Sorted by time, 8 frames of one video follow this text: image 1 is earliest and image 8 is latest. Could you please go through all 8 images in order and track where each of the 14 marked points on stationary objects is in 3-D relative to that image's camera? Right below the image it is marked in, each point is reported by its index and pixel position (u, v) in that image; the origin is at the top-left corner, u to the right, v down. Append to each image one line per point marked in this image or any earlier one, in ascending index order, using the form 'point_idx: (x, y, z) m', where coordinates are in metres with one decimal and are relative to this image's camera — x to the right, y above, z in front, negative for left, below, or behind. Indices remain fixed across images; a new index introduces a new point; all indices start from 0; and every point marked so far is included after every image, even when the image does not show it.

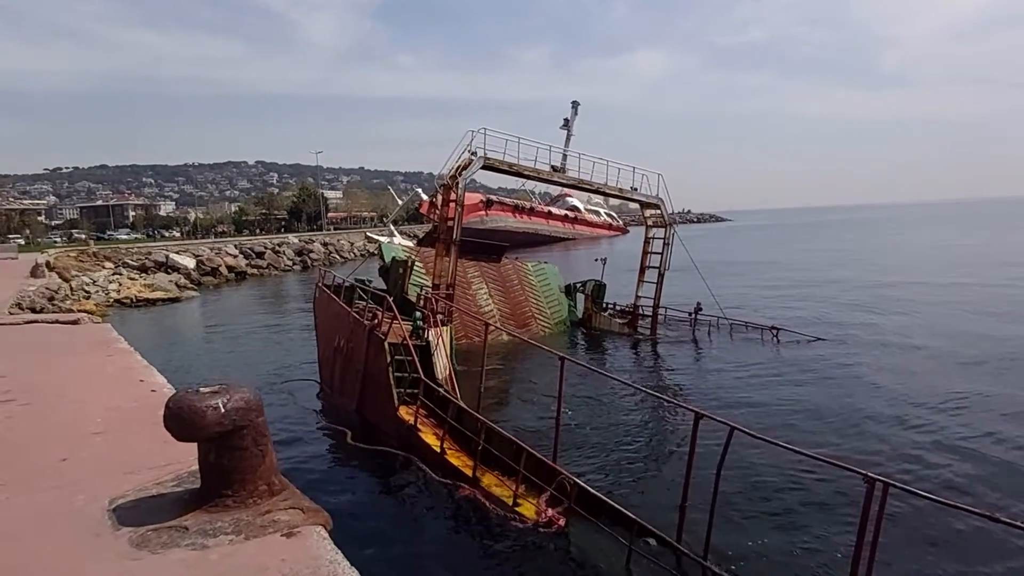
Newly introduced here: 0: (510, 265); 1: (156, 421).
0: (-0.1, +0.7, +19.2) m
1: (-2.4, -0.9, +4.5) m
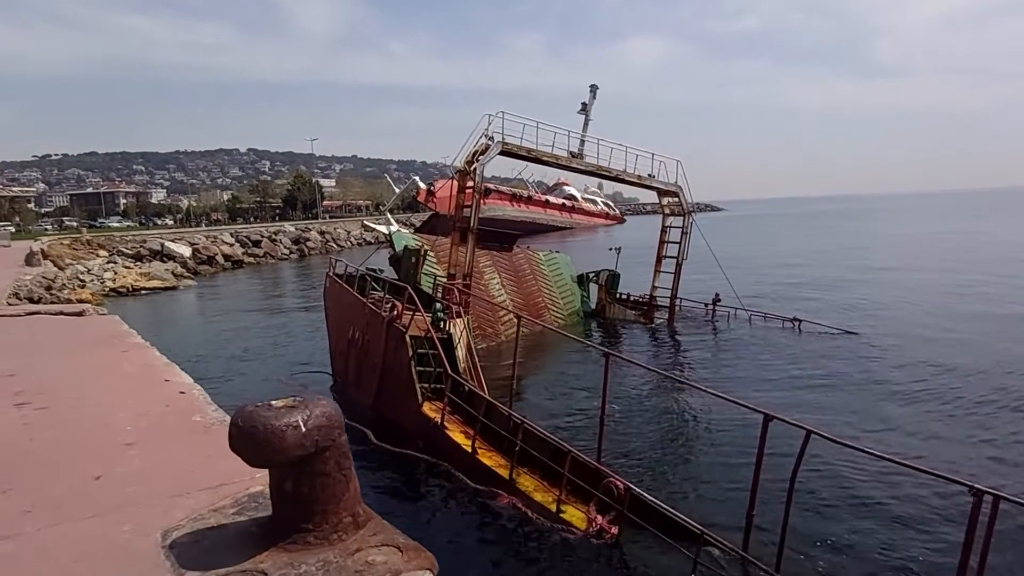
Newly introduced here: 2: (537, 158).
0: (+0.3, +0.9, +18.7) m
1: (-1.9, -0.8, +4.0) m
2: (+0.6, +2.8, +14.5) m
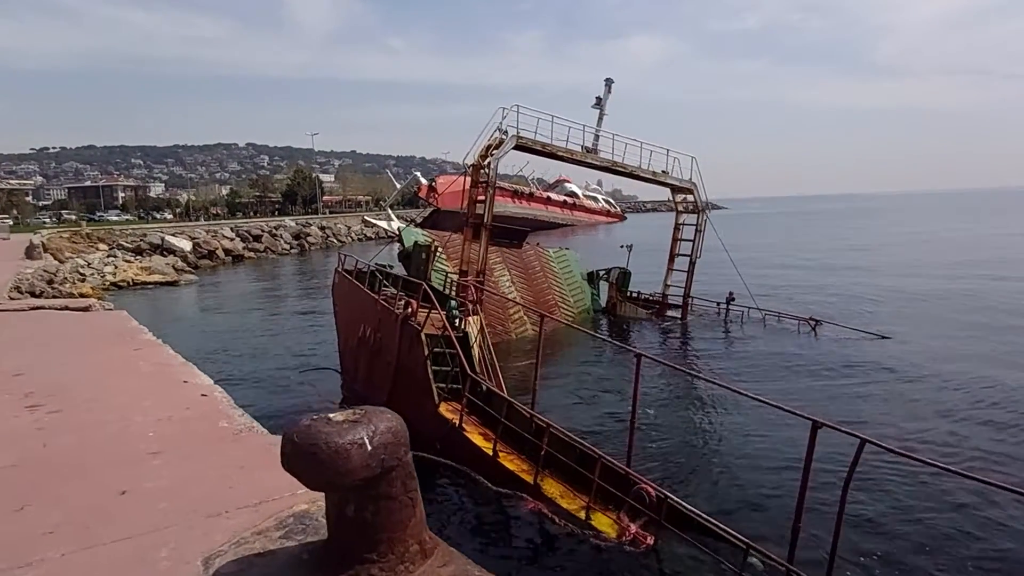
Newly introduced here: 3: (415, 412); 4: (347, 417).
0: (+0.5, +1.0, +18.4) m
1: (-1.6, -0.8, +3.7) m
2: (+0.9, +2.9, +14.2) m
3: (-1.4, -1.8, +9.7) m
4: (-0.5, -0.4, +2.2) m
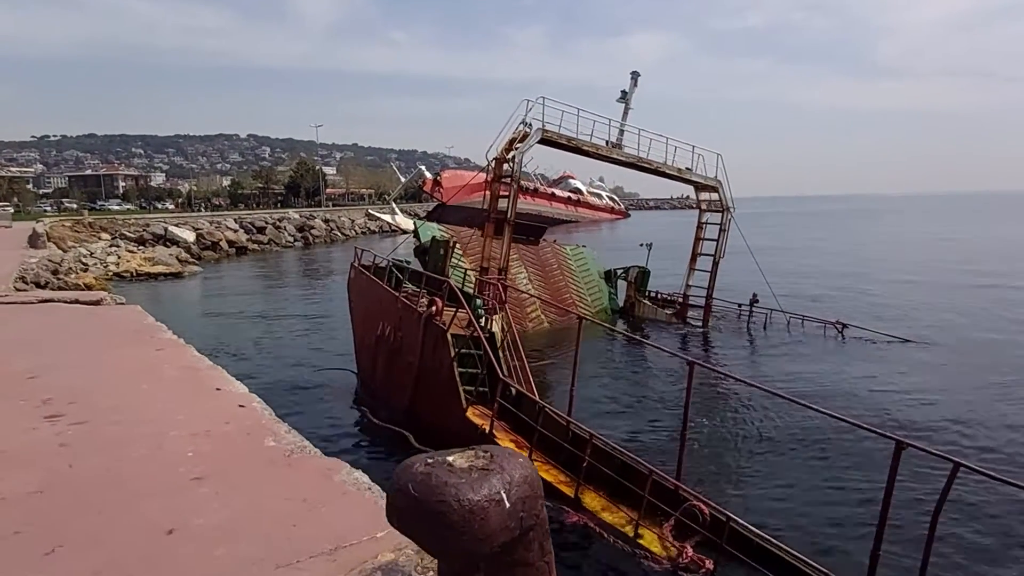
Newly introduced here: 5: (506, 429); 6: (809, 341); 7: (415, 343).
0: (+1.0, +1.1, +18.0) m
1: (-1.2, -0.8, +3.2) m
2: (+1.3, +2.9, +13.7) m
3: (-1.0, -1.8, +9.3) m
4: (-0.1, -0.5, +1.8) m
5: (-0.1, -1.8, +8.5) m
6: (+7.7, -1.3, +17.1) m
7: (-1.5, -0.8, +10.2) m
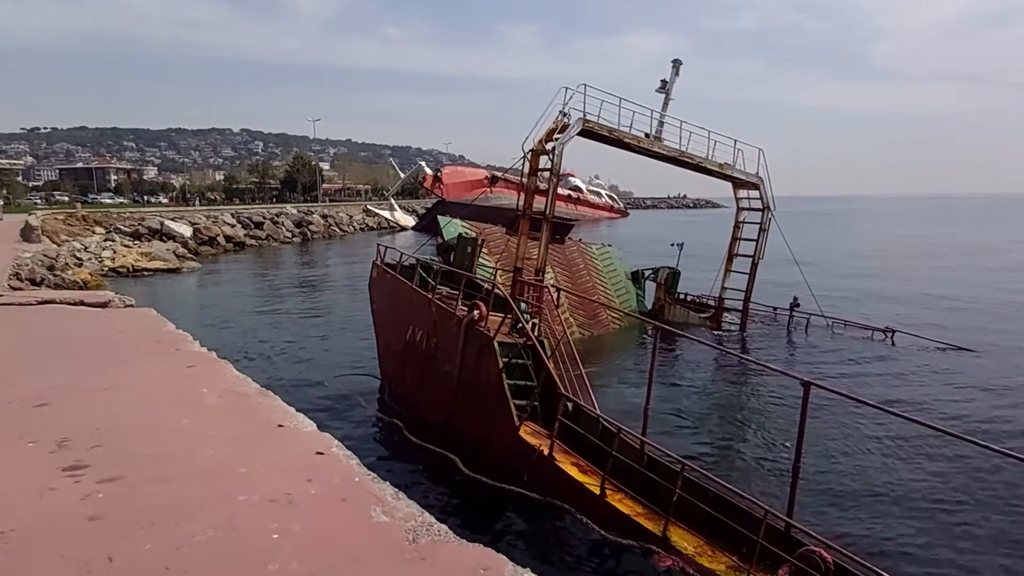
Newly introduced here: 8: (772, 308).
0: (+1.6, +1.0, +17.0) m
1: (-0.4, -0.9, +2.3) m
2: (+2.0, +2.9, +12.8) m
3: (-0.3, -1.8, +8.3) m
4: (+0.7, -0.5, +0.8) m
5: (+0.6, -1.8, +7.6) m
6: (+8.3, -1.4, +16.3) m
7: (-0.8, -0.9, +9.3) m
8: (+7.3, -0.6, +18.6) m
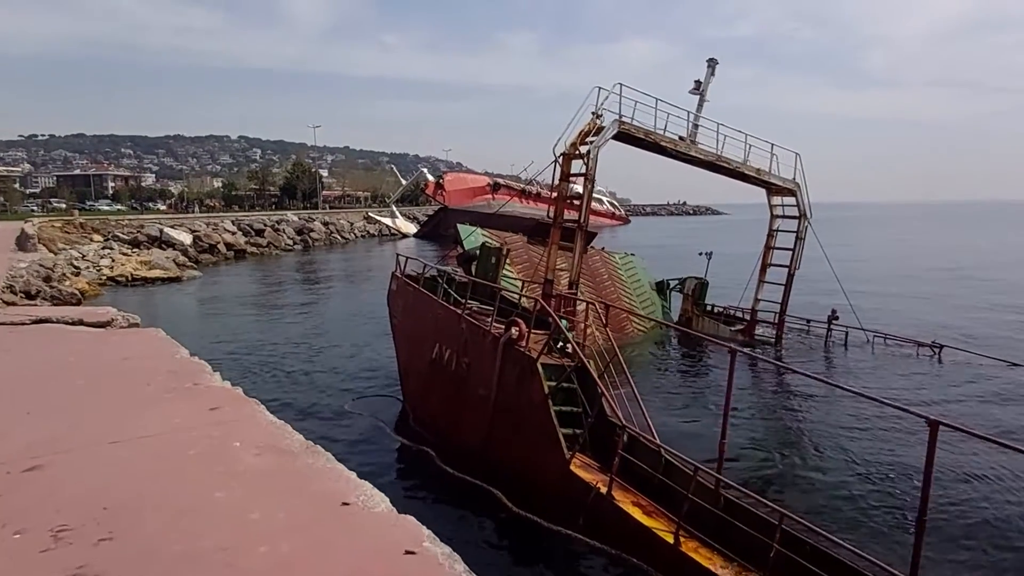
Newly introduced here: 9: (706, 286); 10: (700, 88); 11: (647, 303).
0: (+2.1, +0.8, +16.2) m
1: (+0.2, -1.0, +1.4) m
2: (+2.5, +2.6, +12.0) m
3: (+0.2, -2.0, +7.5) m
4: (+1.2, -0.6, 0.0) m
5: (+1.2, -2.0, +6.8) m
6: (+8.8, -1.7, +15.5) m
7: (-0.3, -1.1, +8.5) m
8: (+7.8, -0.9, +17.8) m
9: (+4.9, 0.0, +17.0) m
10: (+3.7, +4.0, +13.3) m
11: (+3.4, -0.4, +16.7) m
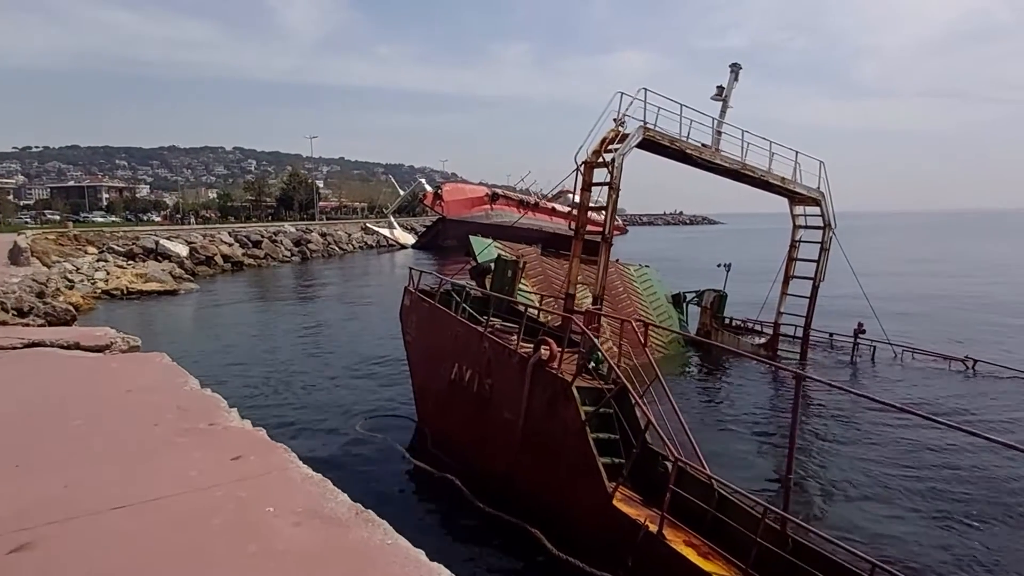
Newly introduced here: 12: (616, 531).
0: (+2.4, +0.5, +15.7) m
1: (+0.6, -1.1, +0.9) m
2: (+2.9, +2.4, +11.5) m
3: (+0.6, -2.2, +6.9) m
4: (+1.7, -0.7, -0.6) m
5: (+1.5, -2.2, +6.2) m
6: (+9.1, -2.0, +15.0) m
7: (+0.1, -1.3, +7.9) m
8: (+8.1, -1.2, +17.3) m
9: (+5.2, -0.3, +16.5) m
10: (+4.0, +3.7, +12.8) m
11: (+3.7, -0.7, +16.2) m
12: (+1.0, -2.3, +6.3) m
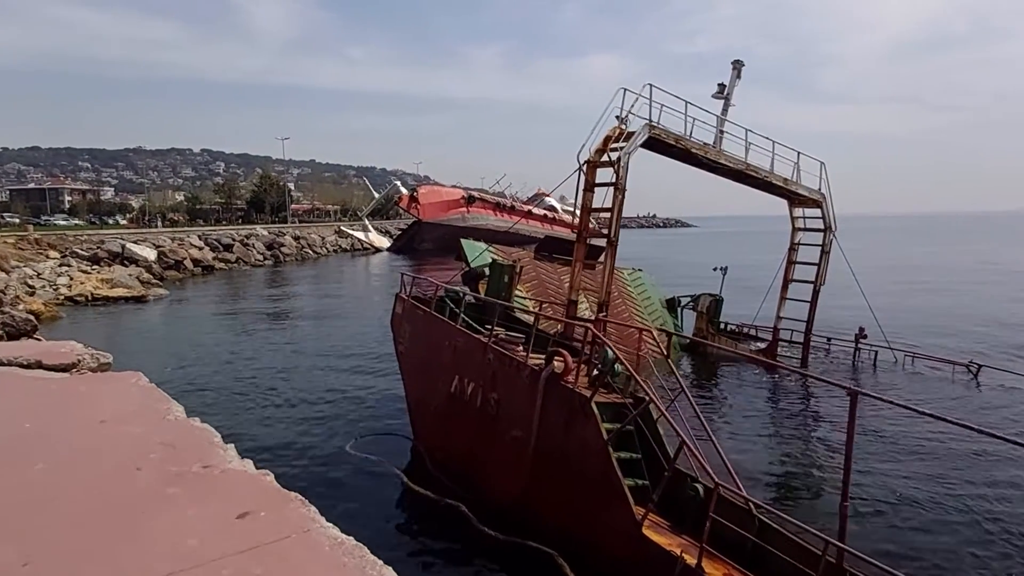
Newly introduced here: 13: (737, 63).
0: (+2.2, +0.4, +15.2) m
1: (+1.0, -1.2, +0.3) m
2: (+2.8, +2.3, +11.0) m
3: (+0.8, -2.3, +6.3) m
4: (+2.1, -0.7, -1.1) m
5: (+1.7, -2.3, +5.6) m
6: (+9.0, -2.0, +14.7) m
7: (+0.2, -1.4, +7.3) m
8: (+7.8, -1.3, +17.0) m
9: (+4.9, -0.4, +16.1) m
10: (+3.9, +3.6, +12.4) m
11: (+3.5, -0.8, +15.7) m
12: (+1.2, -2.4, +5.8) m
13: (+4.1, +4.1, +12.2) m
